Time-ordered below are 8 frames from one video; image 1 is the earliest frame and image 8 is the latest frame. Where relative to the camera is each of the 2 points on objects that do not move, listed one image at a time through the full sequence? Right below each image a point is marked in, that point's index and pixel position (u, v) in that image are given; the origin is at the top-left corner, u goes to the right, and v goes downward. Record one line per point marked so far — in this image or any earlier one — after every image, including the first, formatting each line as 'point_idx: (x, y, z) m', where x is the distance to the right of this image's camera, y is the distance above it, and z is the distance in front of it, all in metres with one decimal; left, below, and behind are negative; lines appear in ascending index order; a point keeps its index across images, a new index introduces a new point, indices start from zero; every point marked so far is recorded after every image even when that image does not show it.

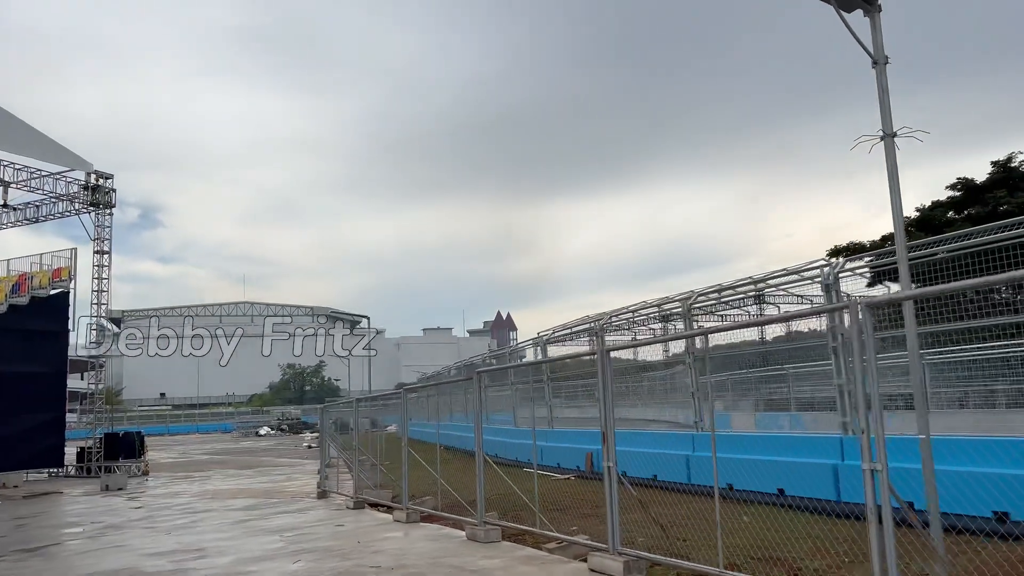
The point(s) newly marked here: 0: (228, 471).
0: (-6.7, -4.4, +17.6) m
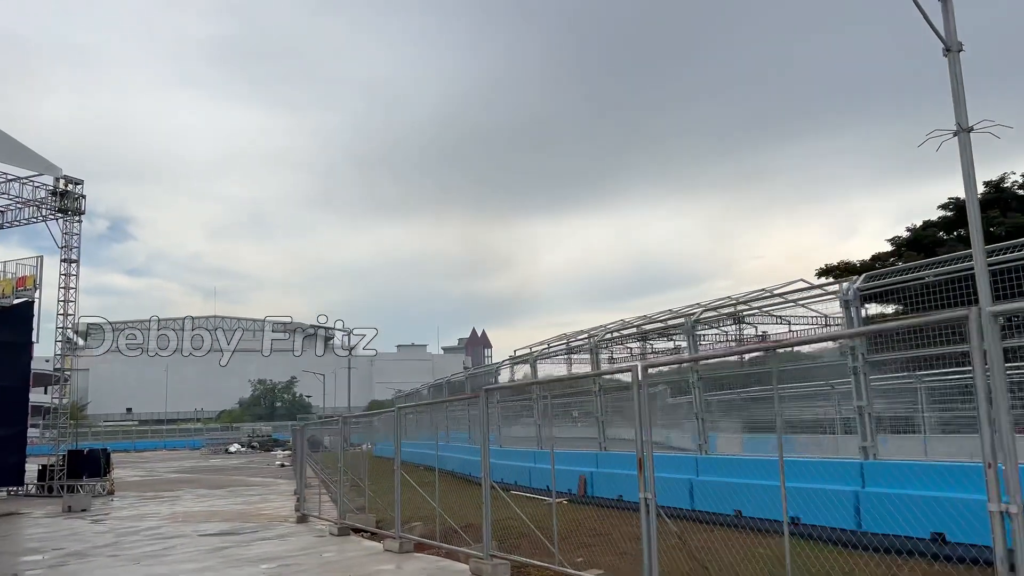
0: (-7.1, -4.6, +16.9) m
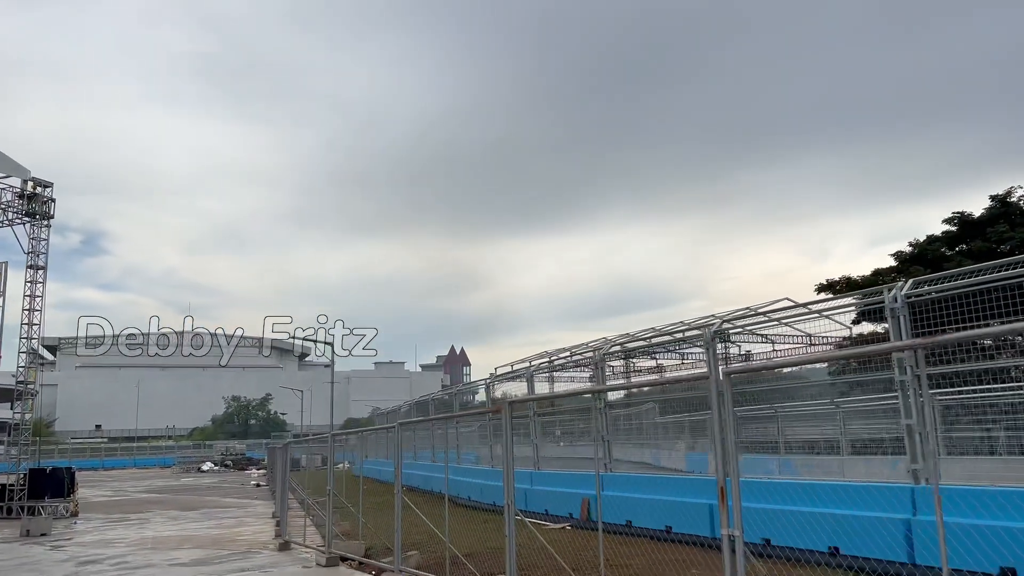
0: (-7.4, -4.8, +16.0) m
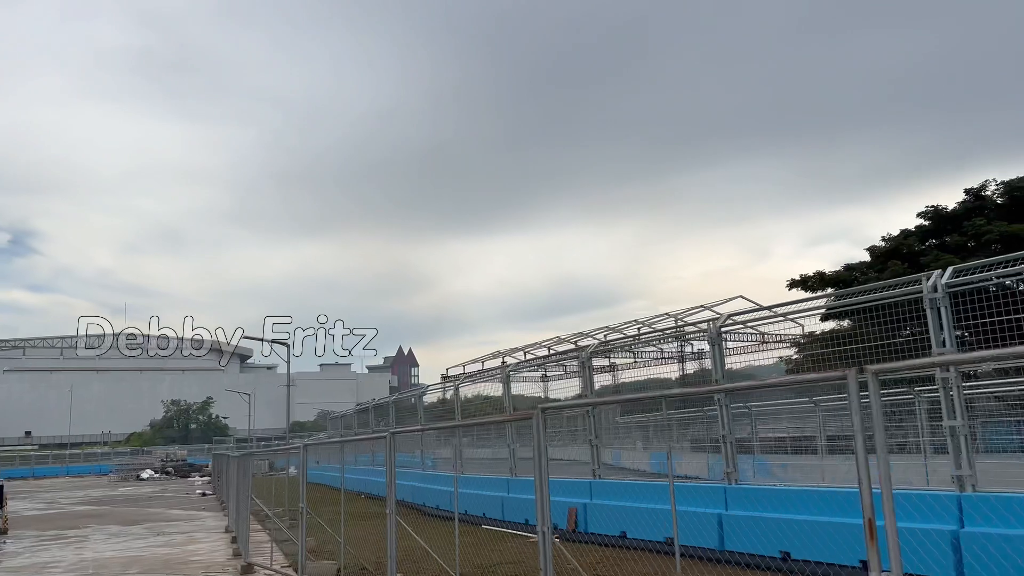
0: (-8.0, -4.8, +14.8) m
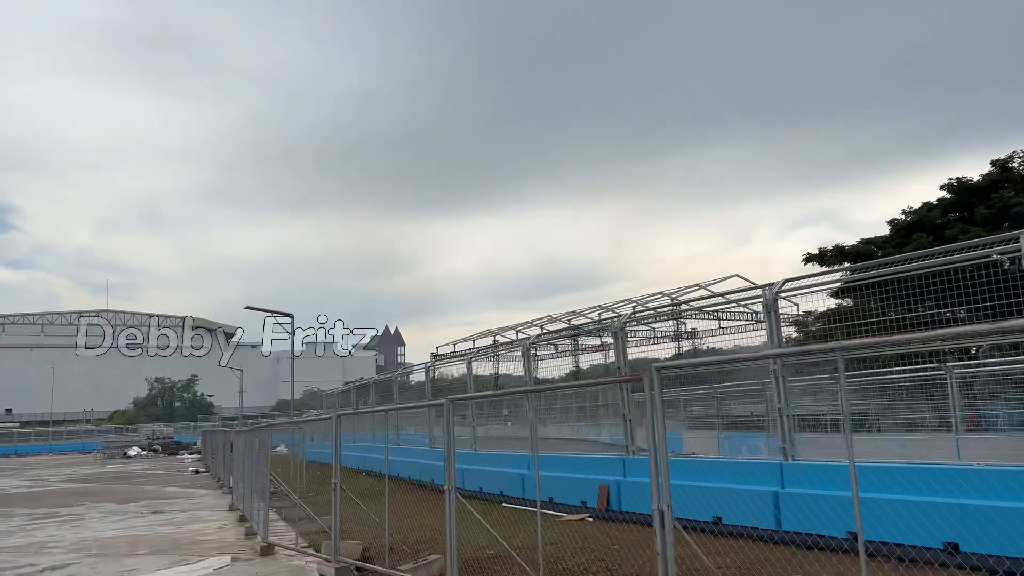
0: (-7.8, -4.2, +14.2) m
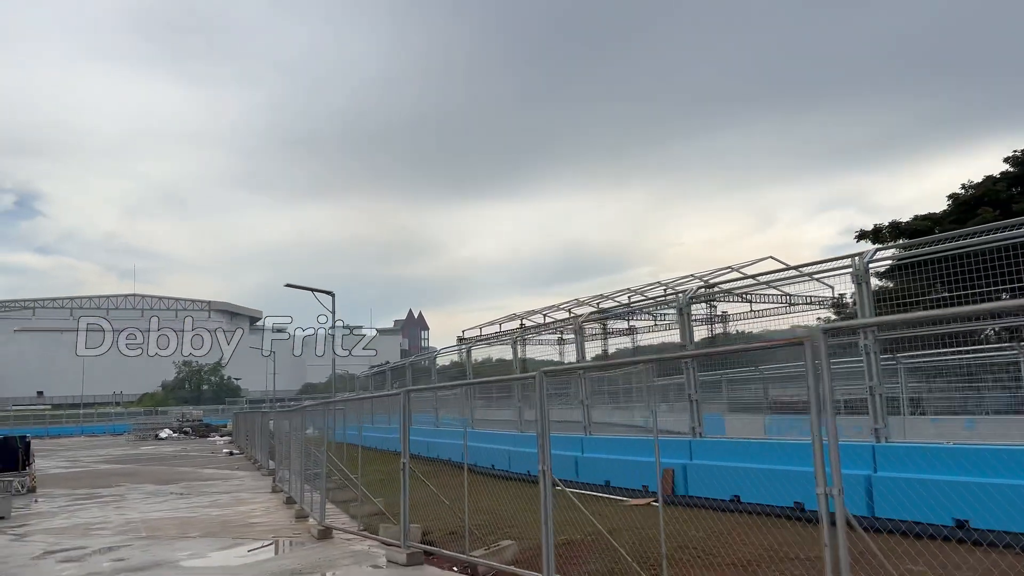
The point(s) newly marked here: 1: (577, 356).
0: (-7.0, -3.8, +14.1) m
1: (+1.3, -1.5, +16.3) m
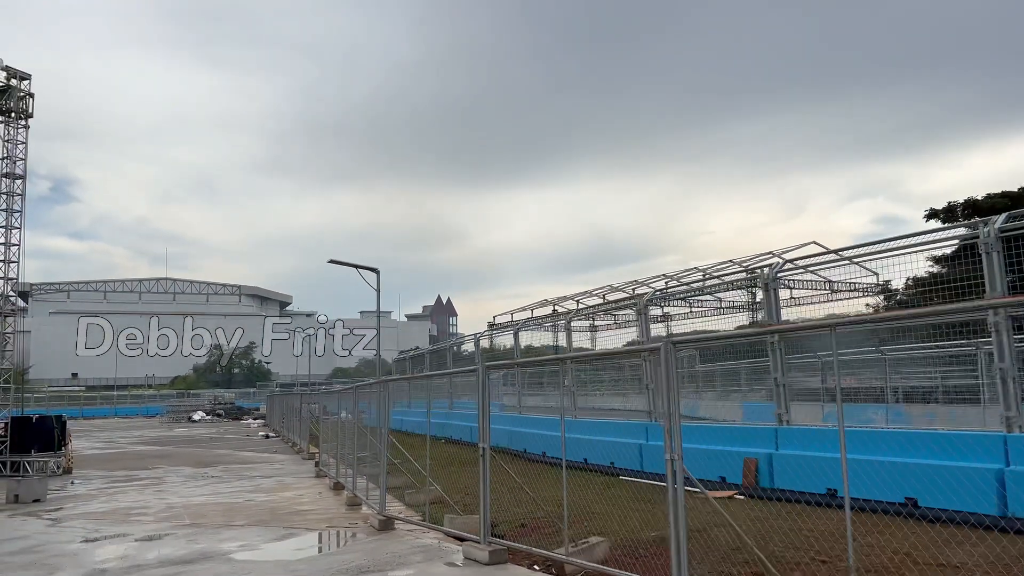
0: (-6.2, -3.4, +13.8) m
1: (+2.3, -1.1, +15.6) m
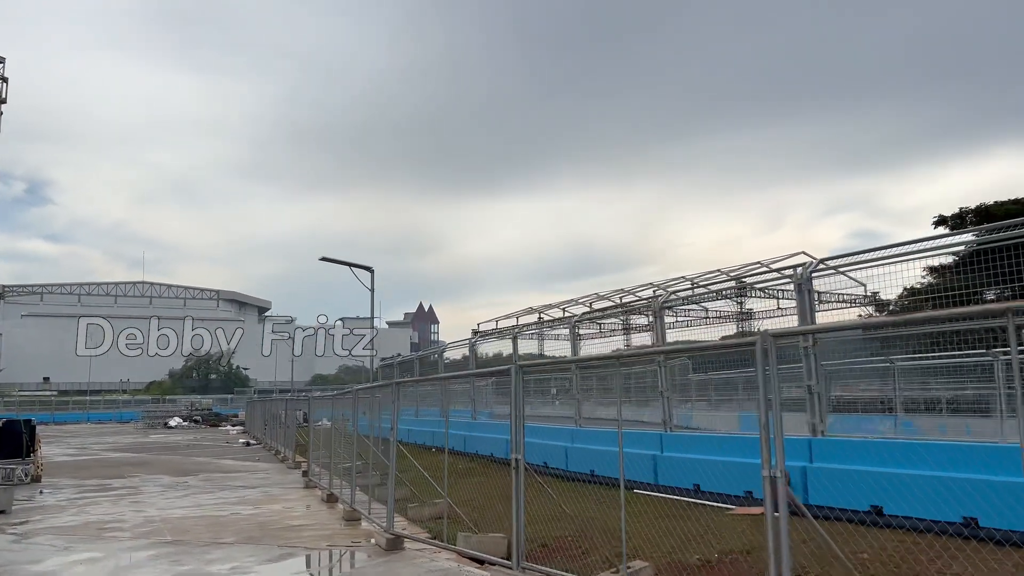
0: (-6.2, -3.3, +13.0) m
1: (+2.2, -1.2, +15.1) m
